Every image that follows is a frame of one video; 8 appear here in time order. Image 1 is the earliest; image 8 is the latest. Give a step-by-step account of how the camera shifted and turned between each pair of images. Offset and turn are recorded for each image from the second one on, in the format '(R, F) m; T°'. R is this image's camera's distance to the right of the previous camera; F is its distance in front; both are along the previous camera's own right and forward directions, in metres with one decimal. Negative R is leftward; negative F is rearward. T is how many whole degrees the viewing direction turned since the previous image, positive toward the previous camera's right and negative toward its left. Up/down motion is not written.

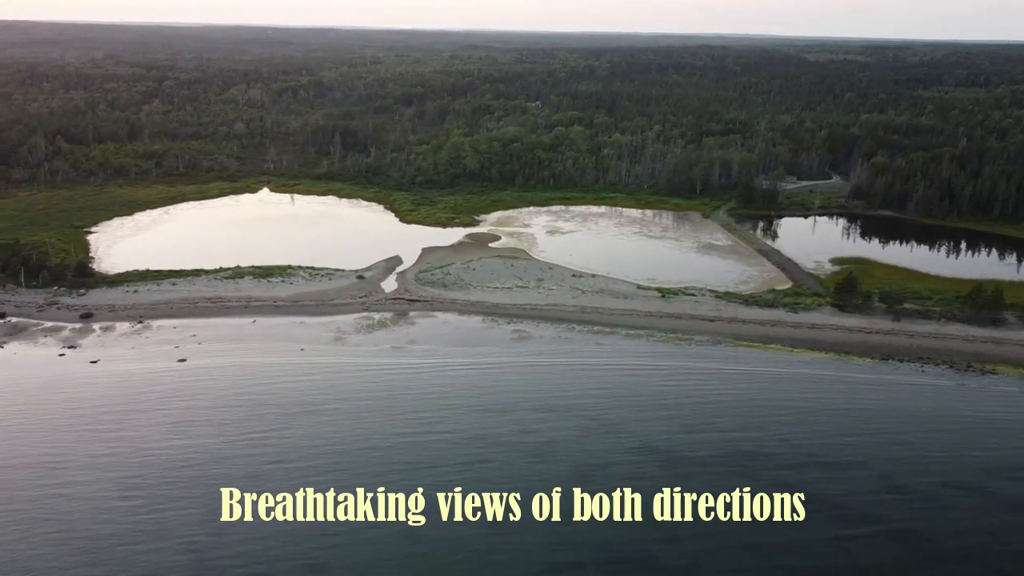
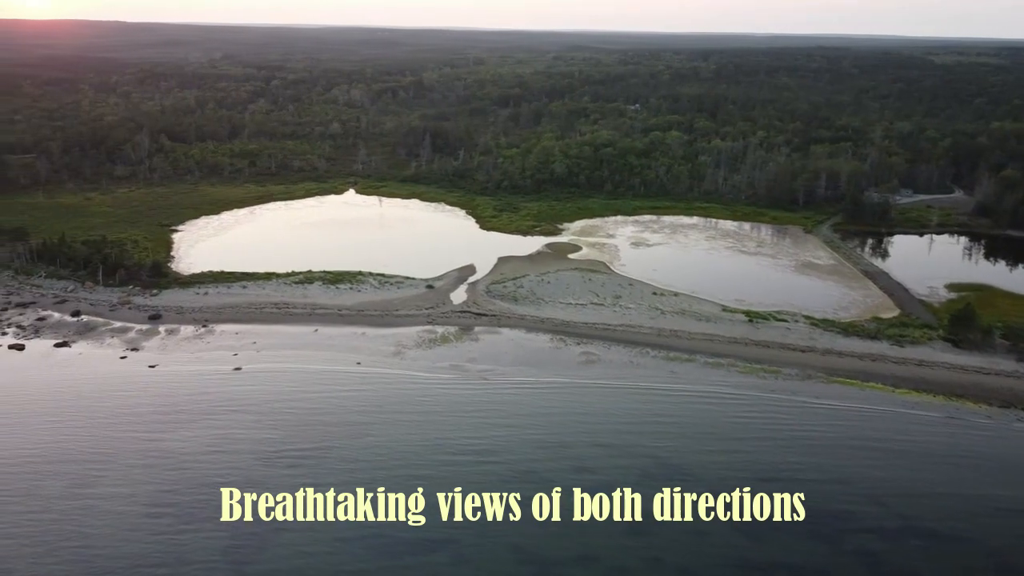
(+0.9, +1.8) m; -7°
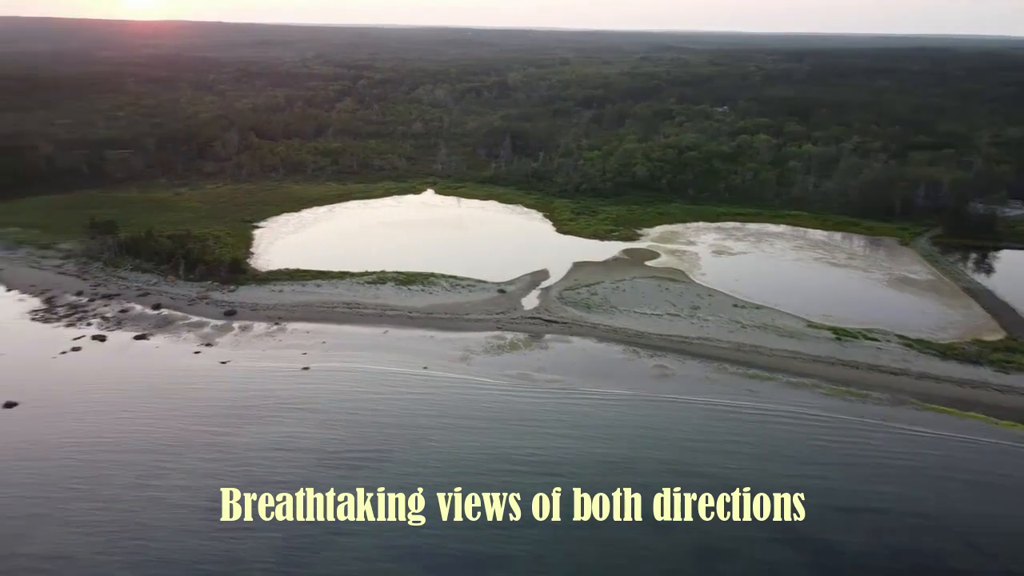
(+0.2, +0.8) m; -6°
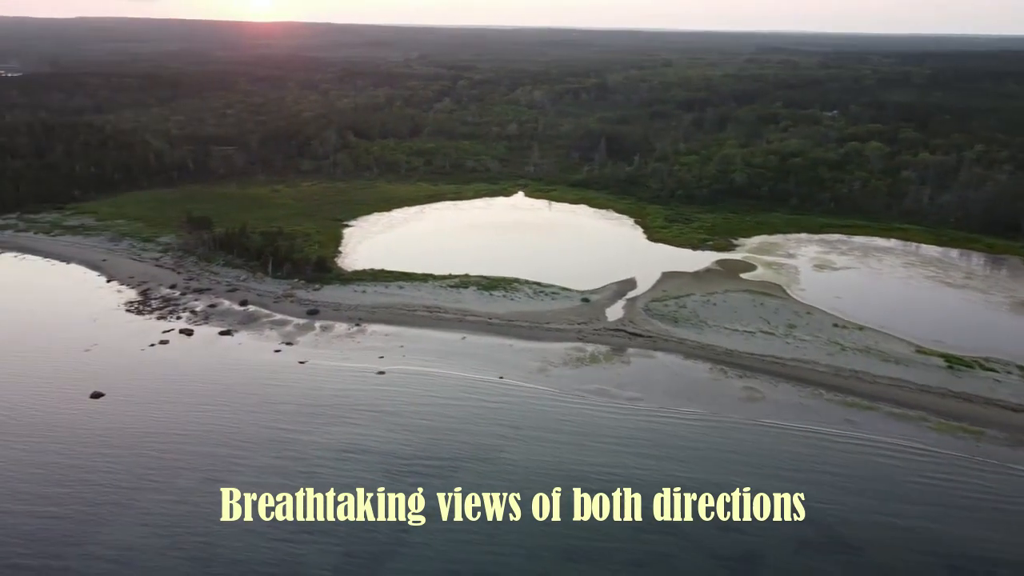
(+0.4, +0.9) m; -7°
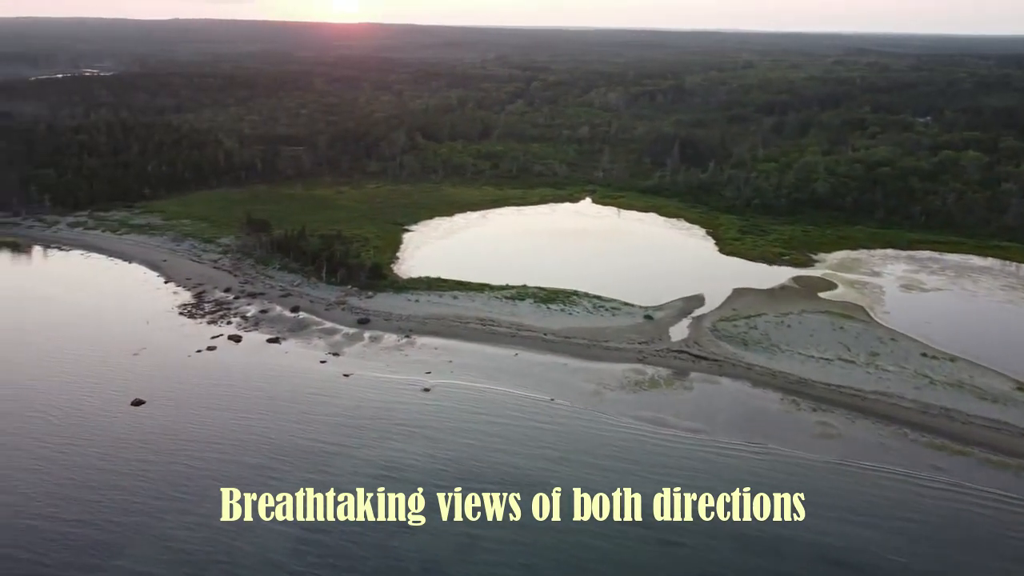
(+0.5, +1.5) m; -5°
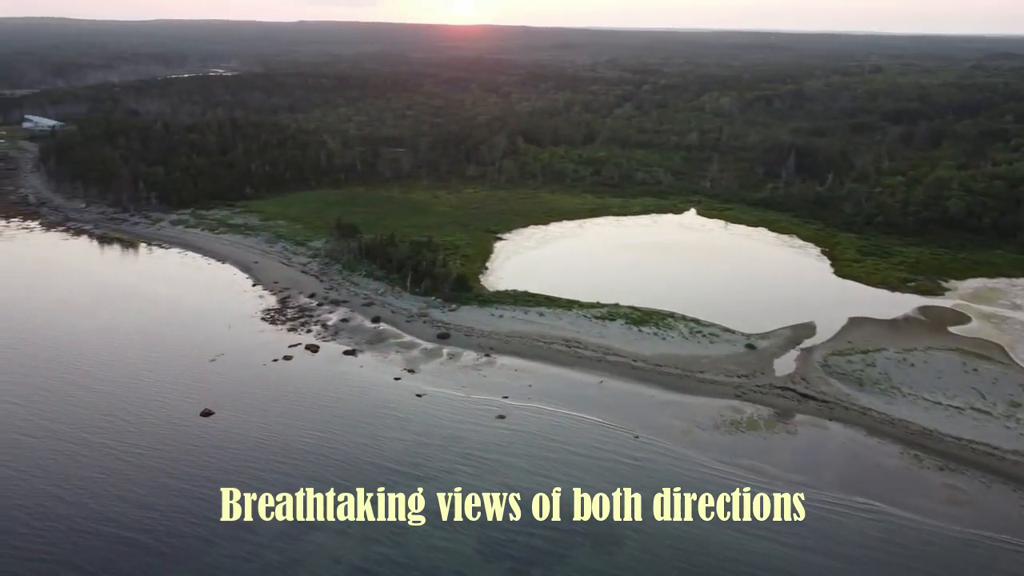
(+0.5, +1.8) m; -7°
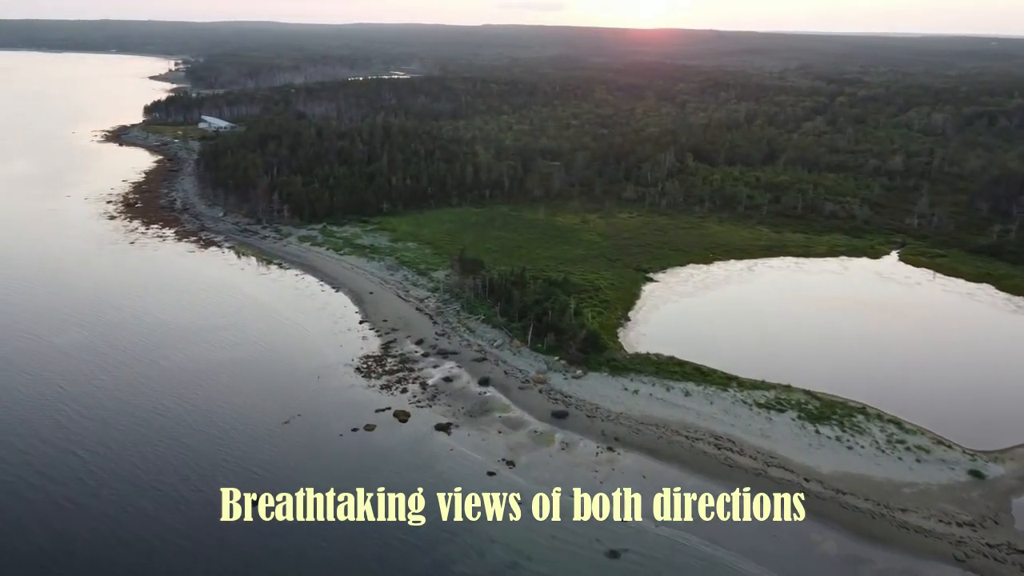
(+0.7, +5.5) m; -12°
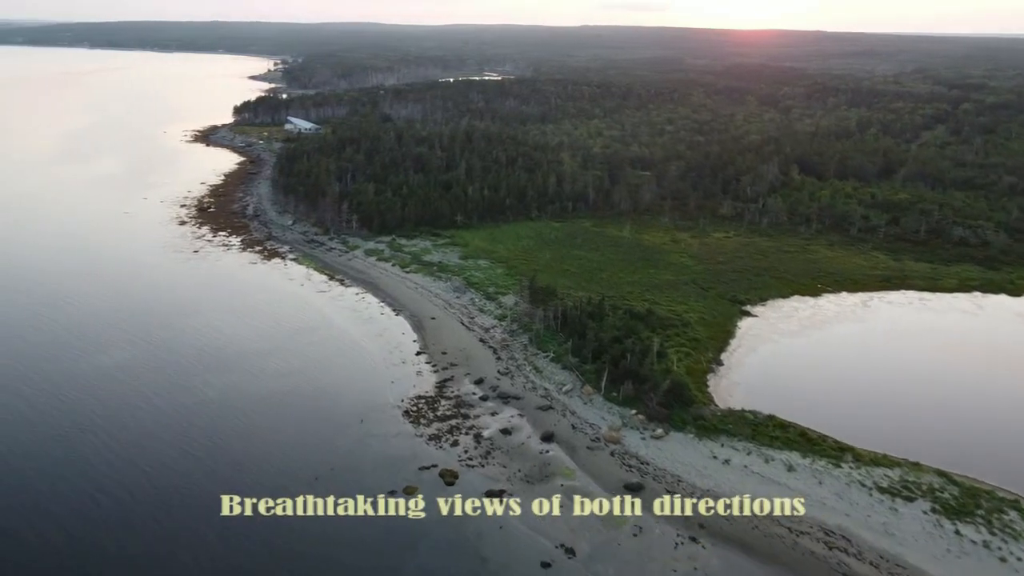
(+0.4, +3.3) m; -6°
